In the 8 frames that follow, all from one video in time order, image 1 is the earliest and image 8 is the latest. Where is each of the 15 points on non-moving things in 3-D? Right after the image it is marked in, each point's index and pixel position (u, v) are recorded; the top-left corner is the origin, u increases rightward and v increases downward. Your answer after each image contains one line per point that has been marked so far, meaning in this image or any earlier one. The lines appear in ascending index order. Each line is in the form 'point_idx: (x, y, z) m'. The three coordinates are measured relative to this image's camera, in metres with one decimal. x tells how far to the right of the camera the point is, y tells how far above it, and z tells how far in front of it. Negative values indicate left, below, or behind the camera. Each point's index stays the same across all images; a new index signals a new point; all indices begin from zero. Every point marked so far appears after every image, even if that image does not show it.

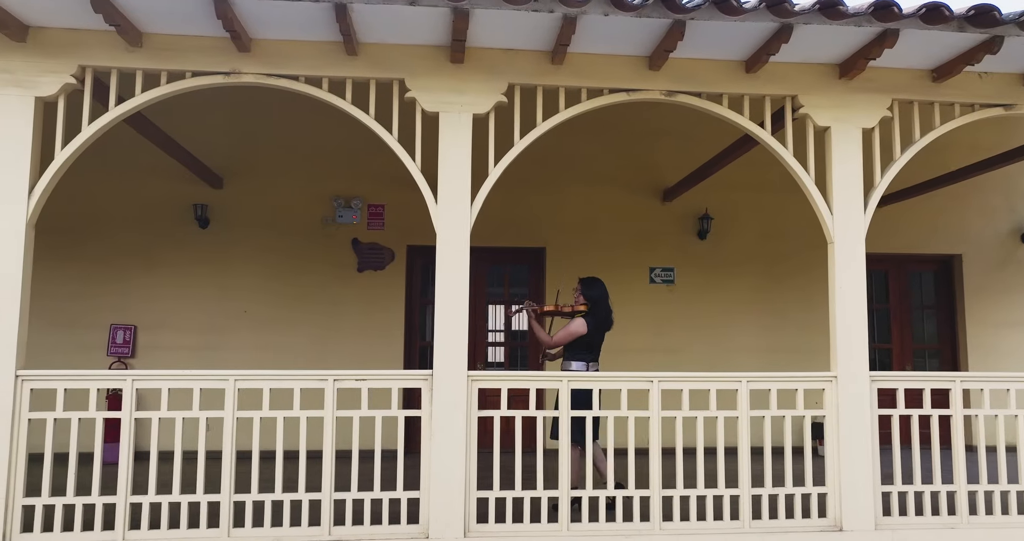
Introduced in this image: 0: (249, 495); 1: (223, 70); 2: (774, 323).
0: (-2.1, -1.8, +3.3) m
1: (-2.3, +1.6, +3.4) m
2: (+4.2, -0.8, +6.6) m
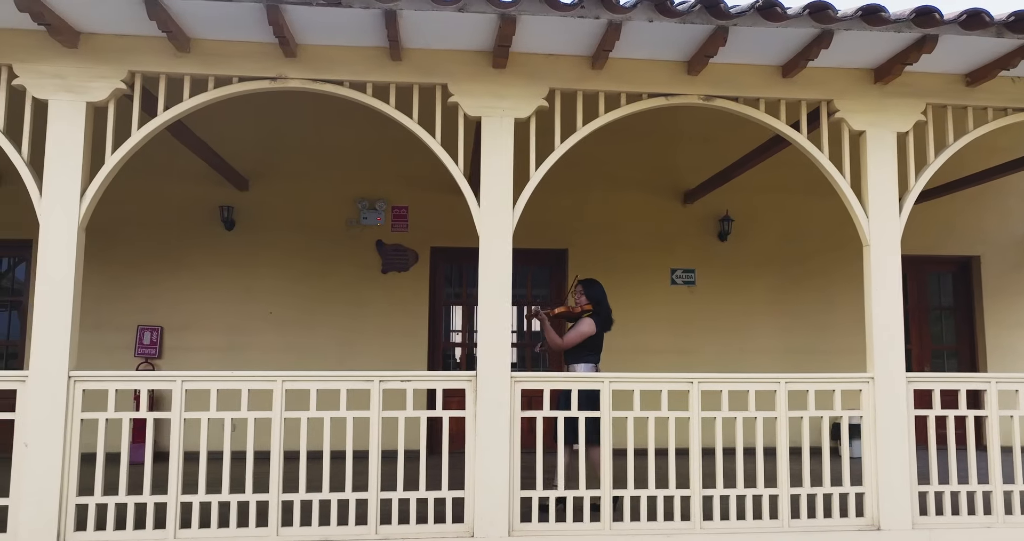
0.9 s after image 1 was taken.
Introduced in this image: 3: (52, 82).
0: (-1.7, -1.8, +3.4) m
1: (-2.0, +1.6, +3.5) m
2: (+4.5, -0.8, +6.7) m
3: (-3.7, +1.5, +3.3) m
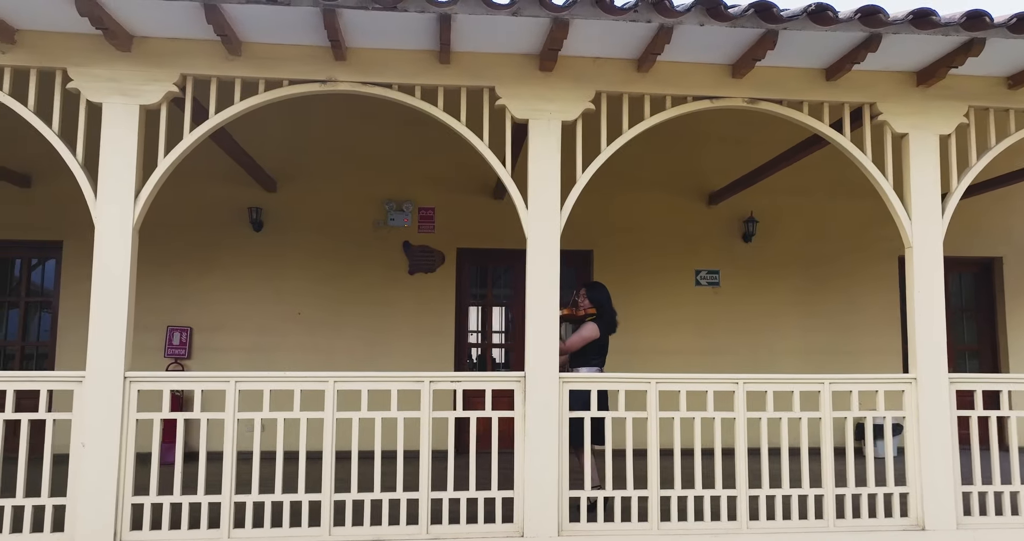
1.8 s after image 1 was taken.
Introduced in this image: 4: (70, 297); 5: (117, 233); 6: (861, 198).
0: (-1.3, -1.8, +3.4) m
1: (-1.6, +1.6, +3.5) m
2: (+4.9, -0.9, +6.7) m
3: (-3.3, +1.5, +3.4) m
4: (-6.4, -0.4, +6.0) m
5: (-3.1, +0.3, +3.3) m
6: (+5.6, +1.2, +6.8) m
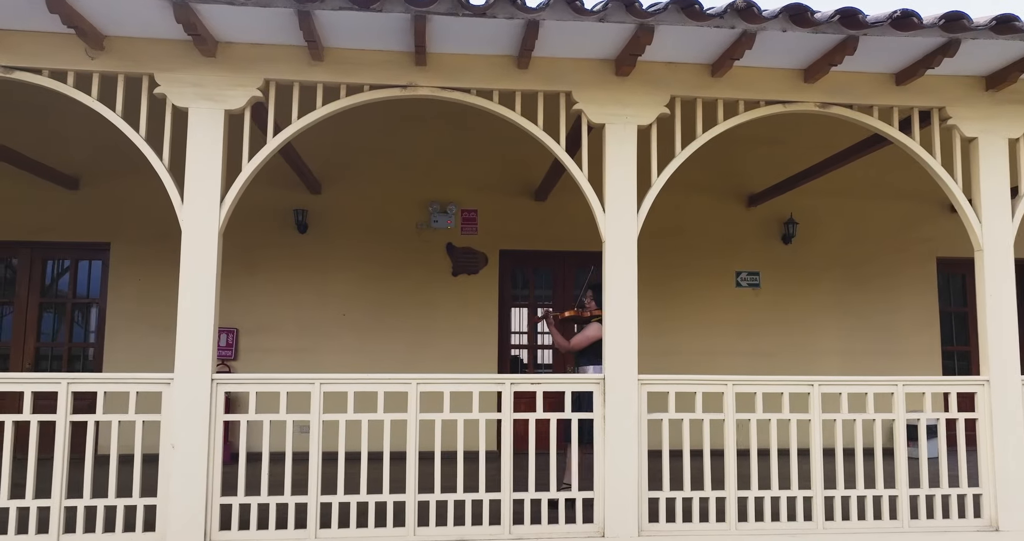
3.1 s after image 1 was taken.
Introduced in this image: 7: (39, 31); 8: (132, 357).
0: (-0.7, -1.8, +3.4) m
1: (-0.9, +1.6, +3.5) m
2: (+5.6, -0.9, +6.7) m
3: (-2.6, +1.5, +3.4) m
4: (-5.7, -0.4, +6.0) m
5: (-2.5, +0.3, +3.3) m
6: (+6.3, +1.2, +6.8) m
7: (-3.8, +1.9, +3.3) m
8: (-5.5, -1.3, +6.0) m
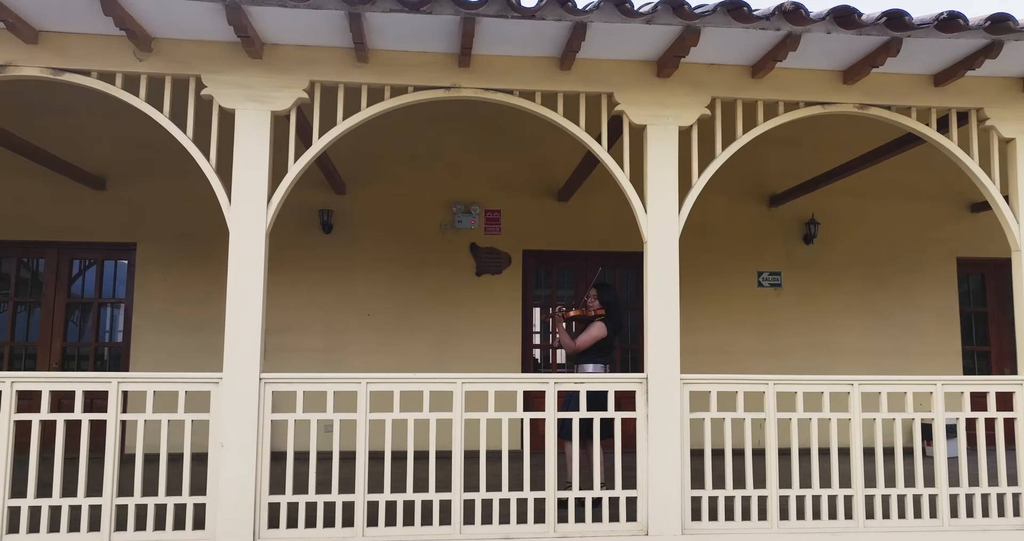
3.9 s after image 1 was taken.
0: (-0.3, -1.8, +3.4) m
1: (-0.6, +1.6, +3.5) m
2: (+5.9, -0.9, +6.8) m
3: (-2.2, +1.5, +3.4) m
4: (-5.3, -0.4, +6.1) m
5: (-2.1, +0.3, +3.4) m
6: (+6.7, +1.2, +6.8) m
7: (-3.4, +1.9, +3.3) m
8: (-5.1, -1.3, +6.0) m
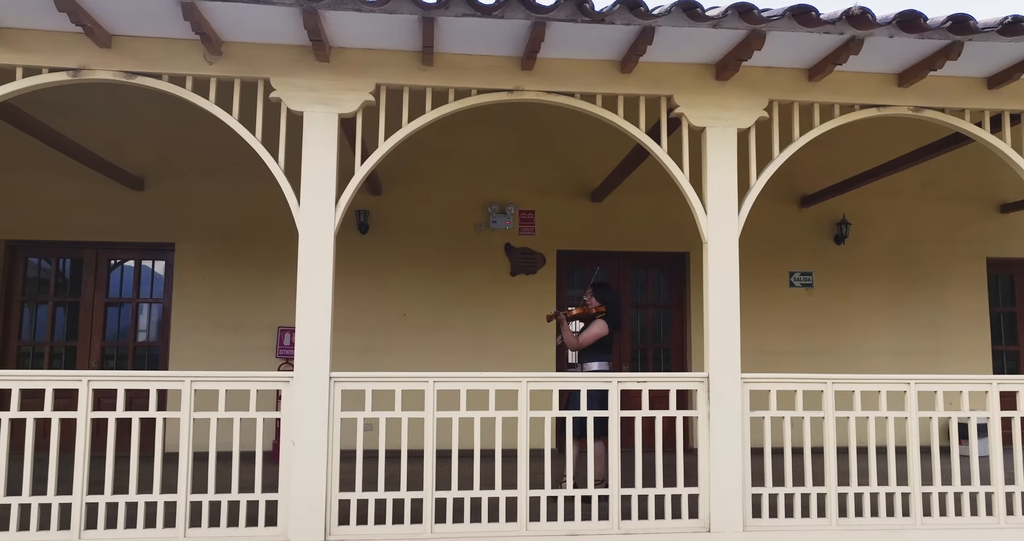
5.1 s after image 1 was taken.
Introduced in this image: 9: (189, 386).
0: (+0.2, -1.8, +3.5) m
1: (0.0, +1.6, +3.6) m
2: (+6.5, -0.9, +6.8) m
3: (-1.7, +1.5, +3.5) m
4: (-4.8, -0.4, +6.1) m
5: (-1.6, +0.3, +3.4) m
6: (+7.2, +1.2, +6.9) m
7: (-2.9, +1.9, +3.4) m
8: (-4.6, -1.3, +6.1) m
9: (-2.6, -0.9, +3.3) m
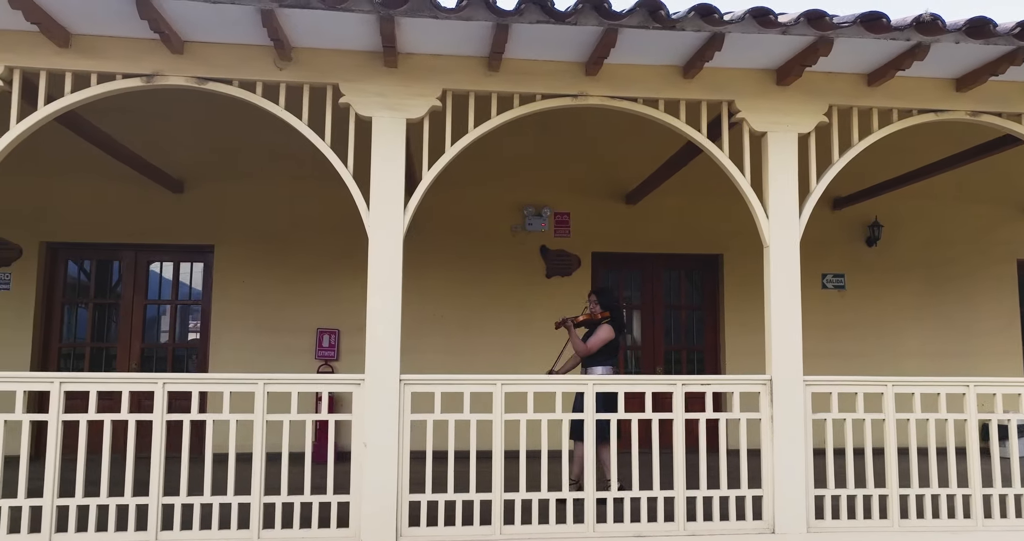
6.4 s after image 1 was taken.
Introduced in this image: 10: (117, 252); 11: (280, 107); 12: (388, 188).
0: (+0.8, -1.9, +3.5) m
1: (+0.5, +1.5, +3.6) m
2: (+7.0, -0.9, +6.8) m
3: (-1.2, +1.4, +3.5) m
4: (-4.2, -0.4, +6.1) m
5: (-1.0, +0.3, +3.5) m
6: (+7.7, +1.1, +6.9) m
7: (-2.3, +1.9, +3.4) m
8: (-4.0, -1.3, +6.1) m
9: (-2.0, -1.0, +3.4) m
10: (-5.8, +0.3, +6.2) m
11: (-1.9, +1.4, +3.5) m
12: (-1.1, +0.7, +3.5) m
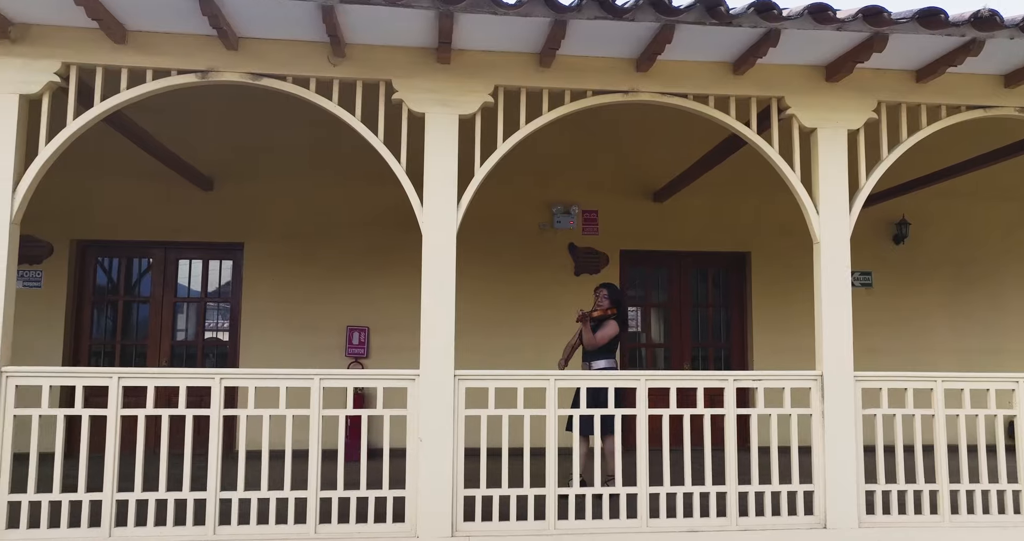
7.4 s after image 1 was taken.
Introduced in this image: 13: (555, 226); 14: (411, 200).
0: (+1.2, -1.8, +3.5) m
1: (+1.0, +1.6, +3.6) m
2: (+7.5, -0.9, +6.8) m
3: (-0.7, +1.5, +3.5) m
4: (-3.8, -0.4, +6.2) m
5: (-0.6, +0.3, +3.5) m
6: (+8.2, +1.2, +6.9) m
7: (-1.9, +1.9, +3.4) m
8: (-3.6, -1.2, +6.1) m
9: (-1.6, -0.9, +3.4) m
10: (-5.4, +0.3, +6.2) m
11: (-1.5, +1.4, +3.5) m
12: (-0.6, +0.7, +3.5) m
13: (+0.7, +0.7, +6.5) m
14: (-0.9, +0.6, +3.5) m
